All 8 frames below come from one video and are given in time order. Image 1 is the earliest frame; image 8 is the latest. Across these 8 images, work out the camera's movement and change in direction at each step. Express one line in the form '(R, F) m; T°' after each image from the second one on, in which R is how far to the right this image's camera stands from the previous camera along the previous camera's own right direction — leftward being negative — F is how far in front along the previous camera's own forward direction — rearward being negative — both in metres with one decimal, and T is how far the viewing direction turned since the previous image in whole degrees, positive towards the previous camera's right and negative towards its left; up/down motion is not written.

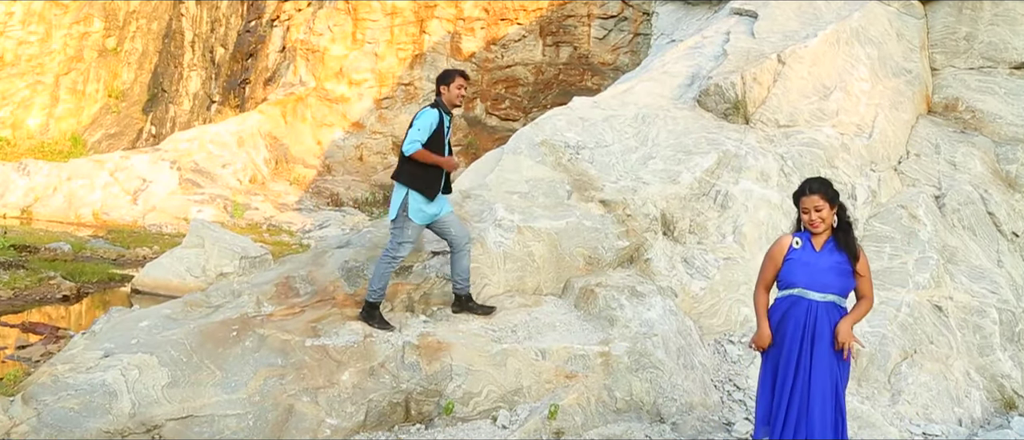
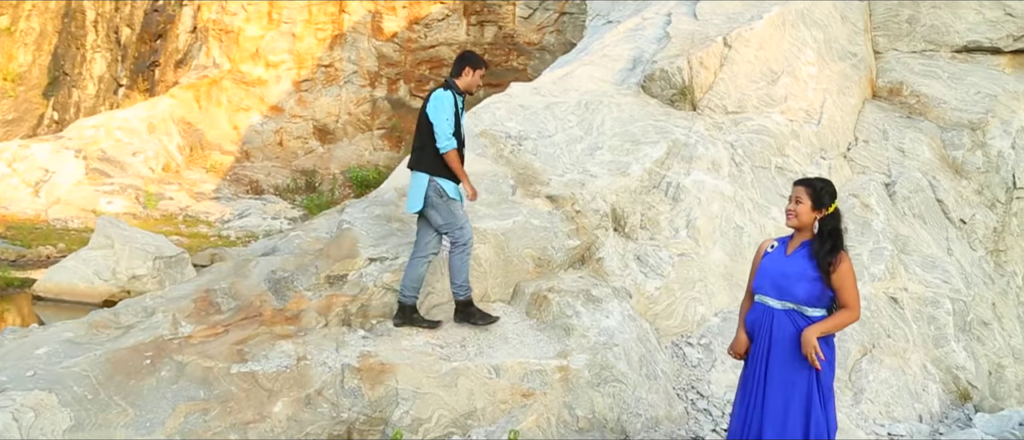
(-0.1, +0.4) m; +5°
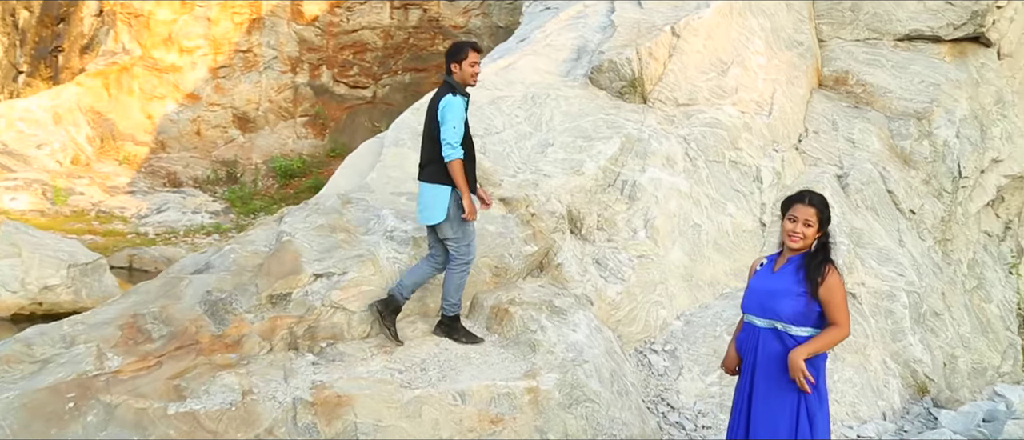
(-0.2, +0.3) m; +5°
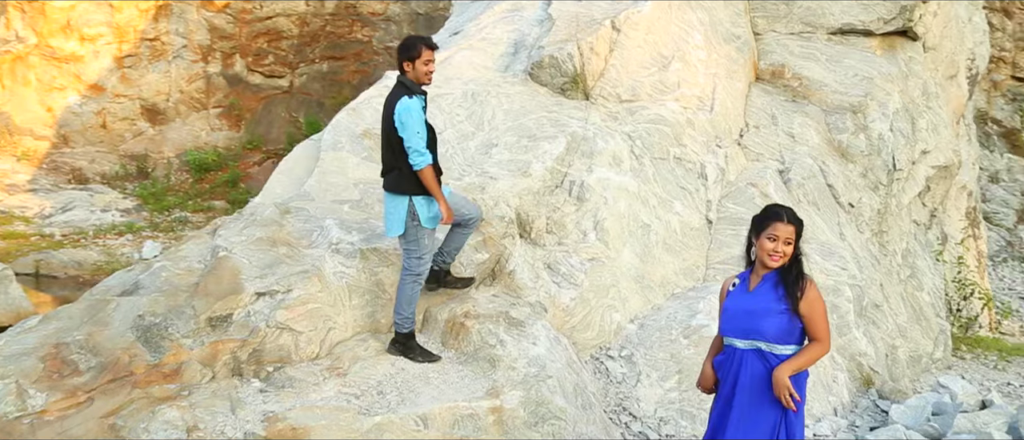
(-0.2, +0.2) m; +5°
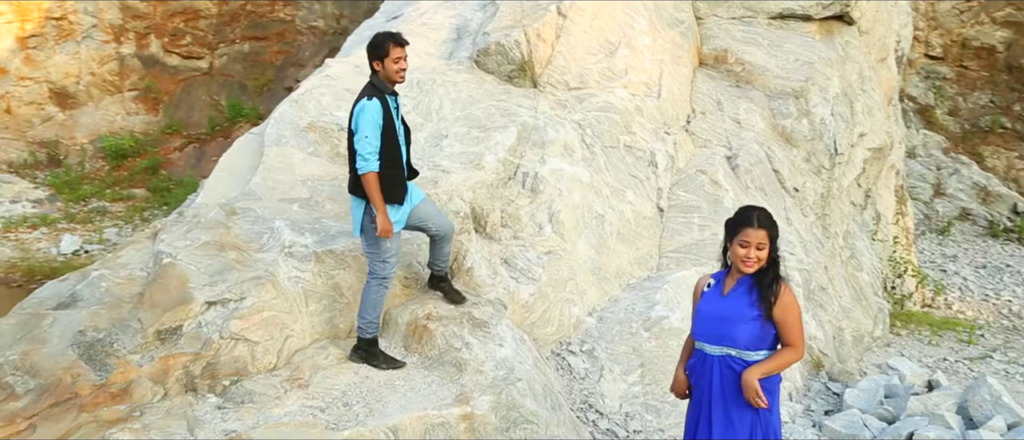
(-0.2, +0.1) m; +5°
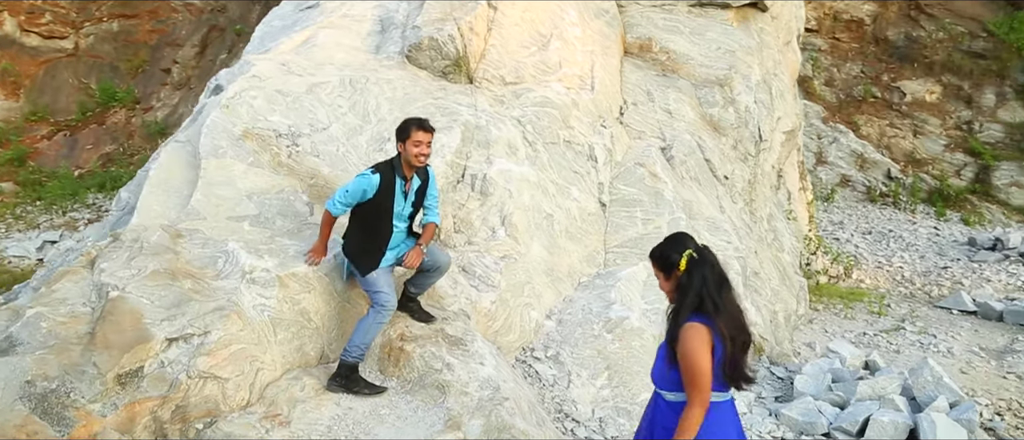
(-0.5, +0.1) m; +8°
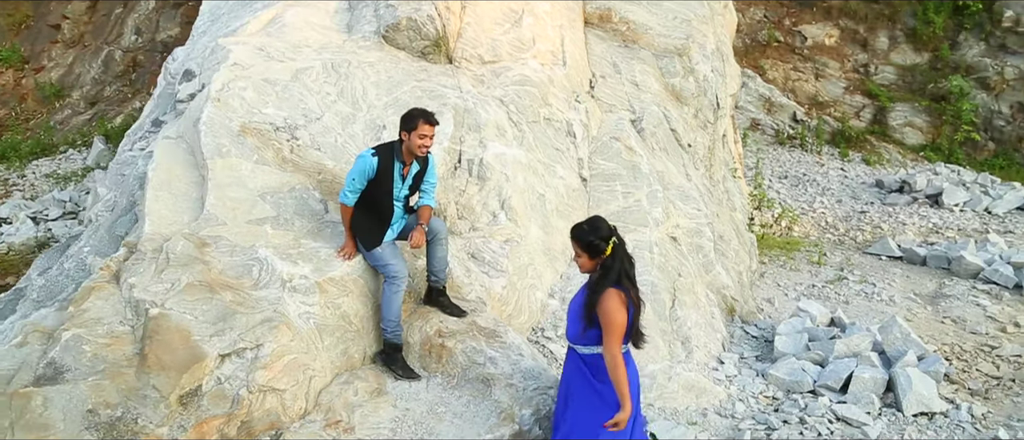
(-0.7, -0.1) m; +7°
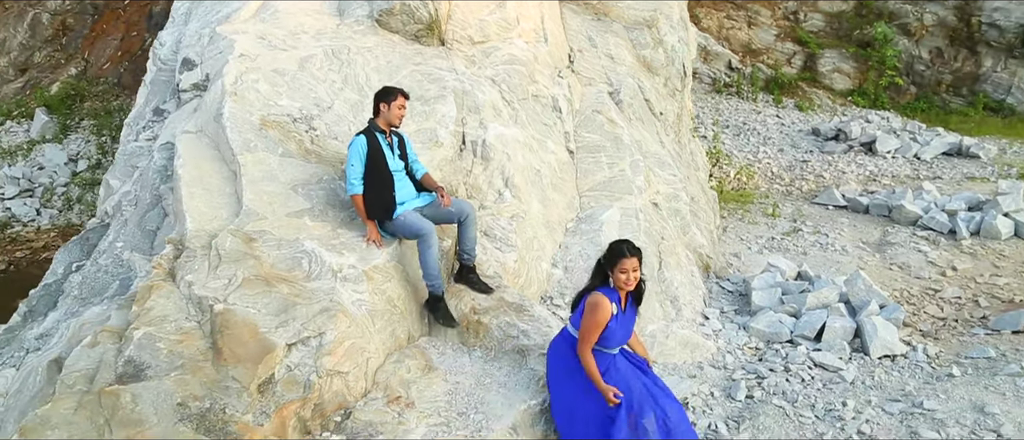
(-0.6, -0.4) m; +5°
